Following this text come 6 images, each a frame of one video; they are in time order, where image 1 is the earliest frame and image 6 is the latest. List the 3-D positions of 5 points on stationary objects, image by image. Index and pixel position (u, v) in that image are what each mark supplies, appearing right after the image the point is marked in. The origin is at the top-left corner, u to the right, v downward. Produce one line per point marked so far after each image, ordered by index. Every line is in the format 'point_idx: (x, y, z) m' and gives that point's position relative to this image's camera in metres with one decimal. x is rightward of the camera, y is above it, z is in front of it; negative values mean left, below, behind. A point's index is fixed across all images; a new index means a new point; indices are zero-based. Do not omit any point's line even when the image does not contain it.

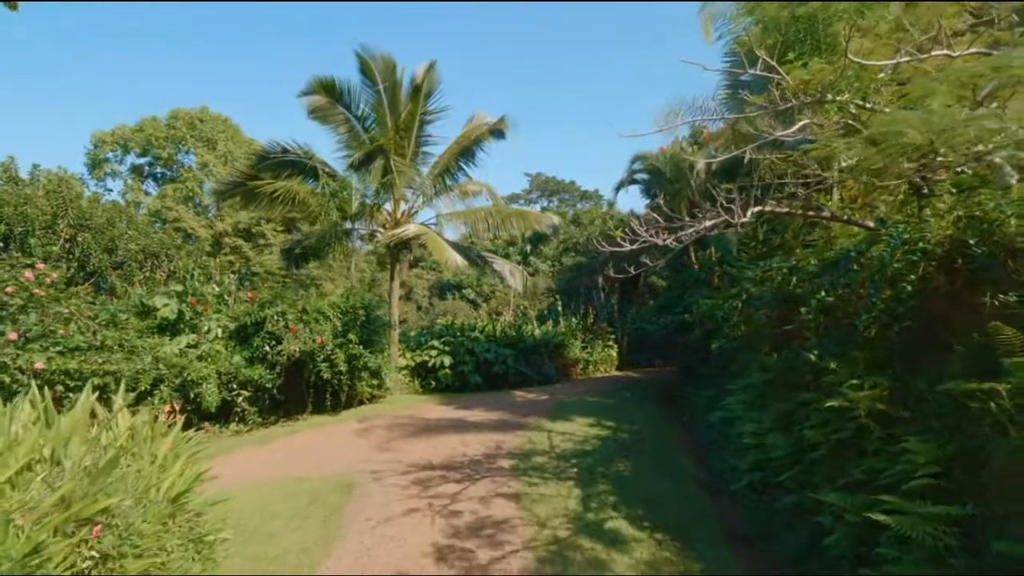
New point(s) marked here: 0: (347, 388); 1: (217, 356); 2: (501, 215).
0: (-4.7, -2.9, +12.6) m
1: (-7.6, -1.7, +11.5) m
2: (-0.4, +2.5, +15.3) m
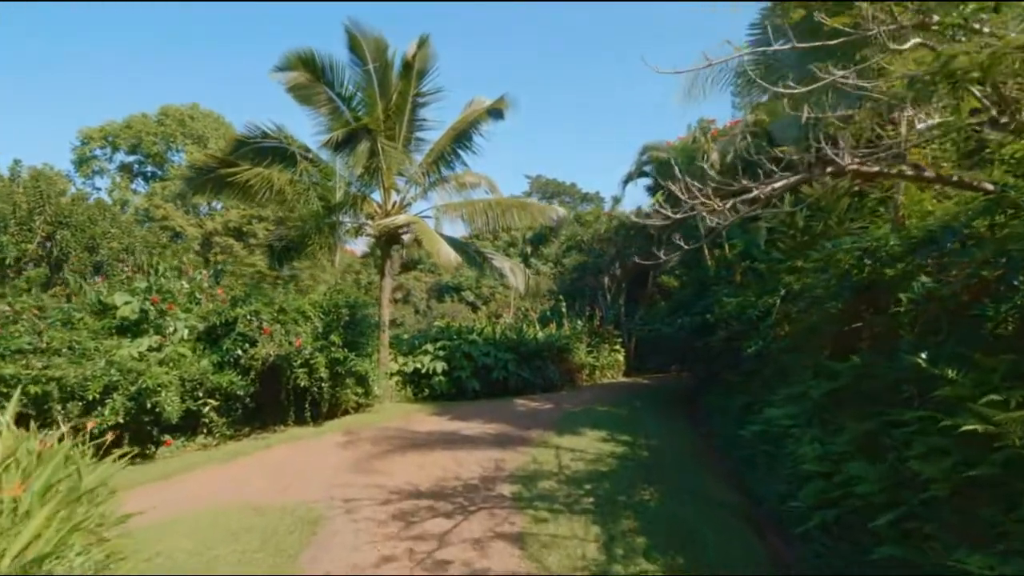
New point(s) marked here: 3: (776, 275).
0: (-4.6, -2.8, +11.3) m
1: (-7.5, -1.6, +10.2) m
2: (-0.4, +2.6, +14.1) m
3: (+5.2, +0.3, +8.8) m
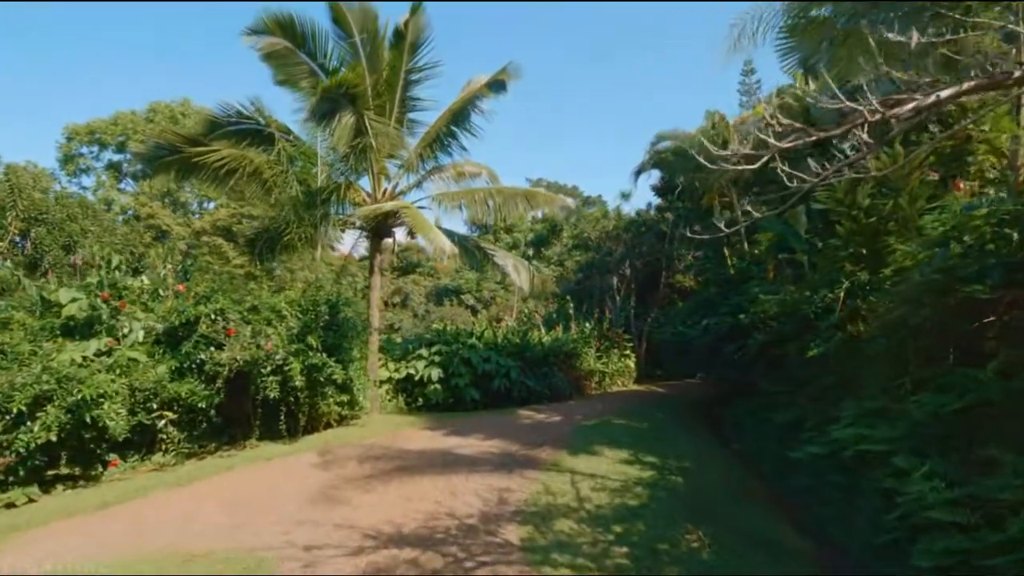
0: (-4.5, -2.7, +9.9) m
1: (-7.4, -1.5, +8.8) m
2: (-0.2, +2.6, +12.7) m
3: (+5.3, +0.4, +7.4) m
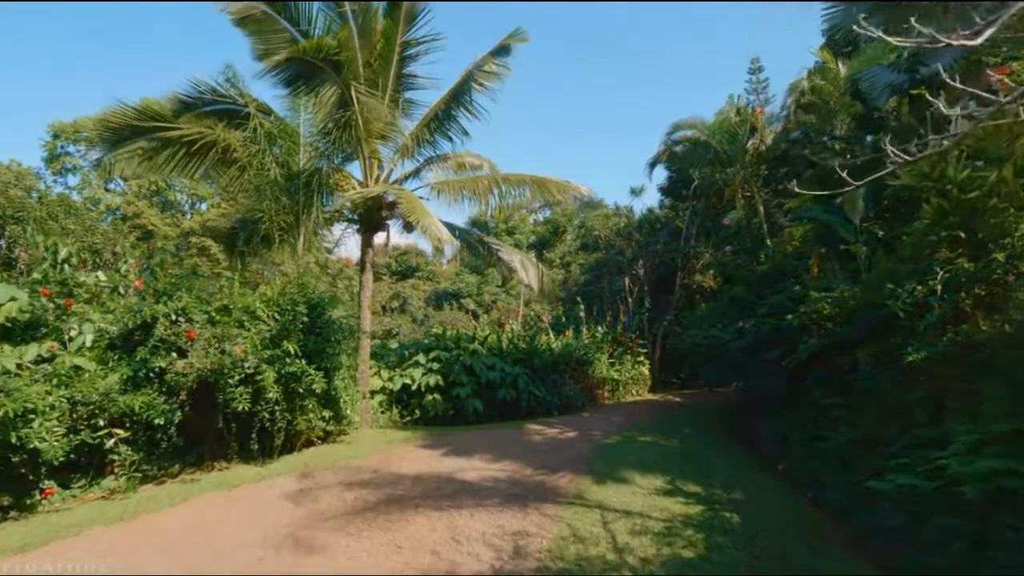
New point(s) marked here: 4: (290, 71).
0: (-4.3, -2.6, +8.6) m
1: (-7.2, -1.5, +7.5) m
2: (-0.1, +2.7, +11.4) m
3: (+5.5, +0.5, +6.1) m
4: (-4.4, +4.3, +8.9) m
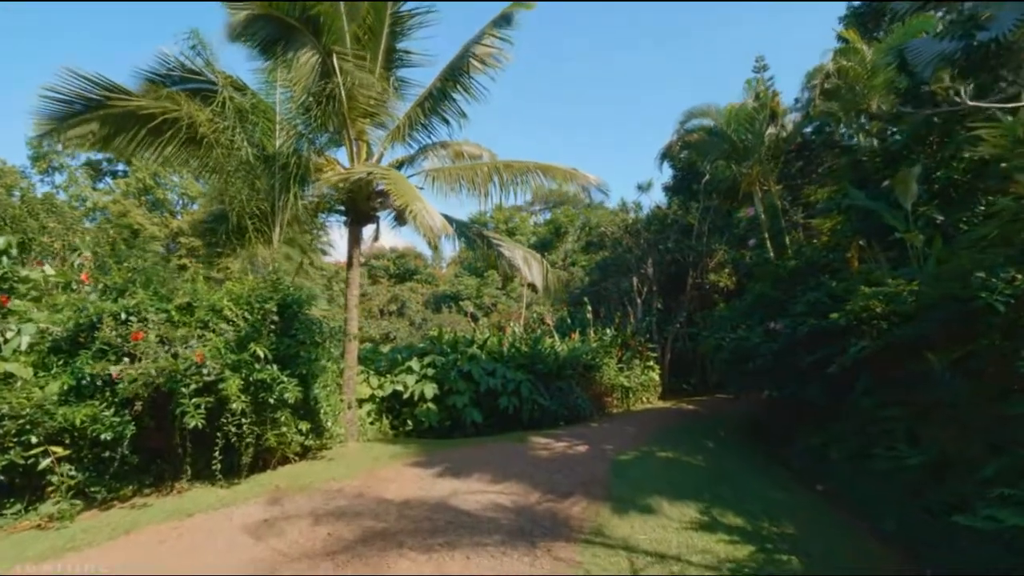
0: (-4.3, -2.6, +7.5) m
1: (-7.2, -1.4, +6.4) m
2: (0.0, +2.7, +10.4) m
3: (+5.5, +0.6, +5.0) m
4: (-4.3, +4.4, +7.9) m
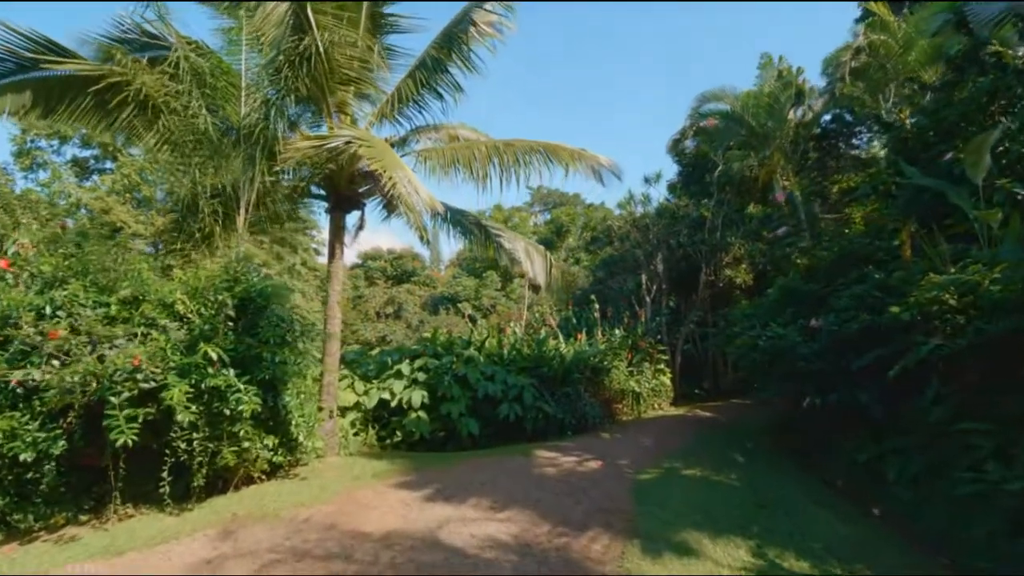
0: (-4.2, -2.4, +6.3) m
1: (-7.2, -1.2, +5.3) m
2: (0.0, +2.8, +9.3) m
3: (+5.6, +0.8, +3.9) m
4: (-4.3, +4.5, +6.8) m
